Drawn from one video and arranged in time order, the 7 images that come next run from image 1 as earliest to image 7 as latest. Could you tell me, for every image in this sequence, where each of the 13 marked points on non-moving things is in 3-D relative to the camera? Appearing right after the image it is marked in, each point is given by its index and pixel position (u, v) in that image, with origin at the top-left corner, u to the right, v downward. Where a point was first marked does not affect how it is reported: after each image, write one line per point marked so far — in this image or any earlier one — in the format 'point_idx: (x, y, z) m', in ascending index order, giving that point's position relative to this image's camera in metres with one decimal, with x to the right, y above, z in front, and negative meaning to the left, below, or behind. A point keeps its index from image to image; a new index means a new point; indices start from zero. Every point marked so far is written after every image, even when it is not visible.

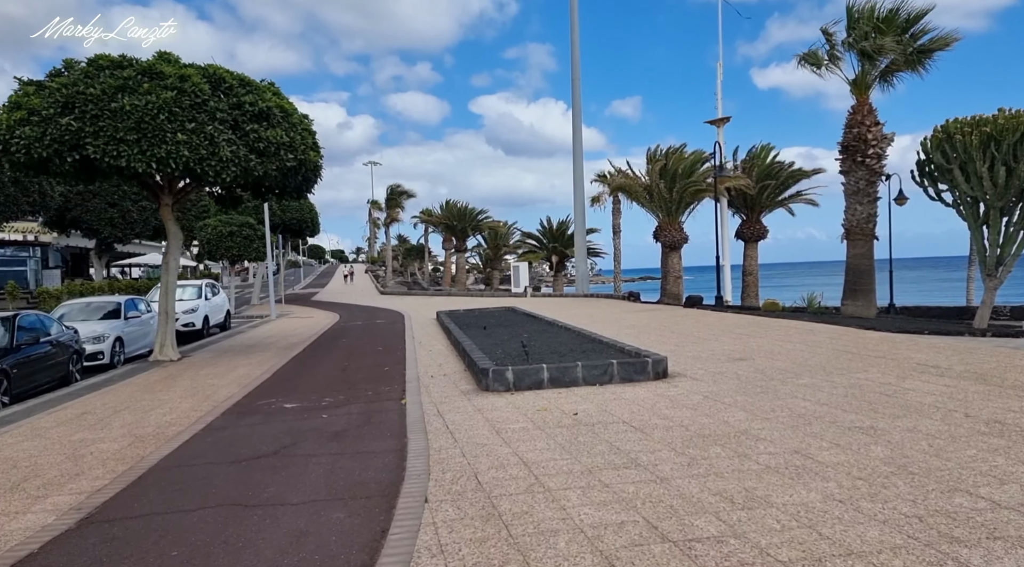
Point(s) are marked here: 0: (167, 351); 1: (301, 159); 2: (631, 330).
0: (-6.9, -1.3, +13.8) m
1: (-4.2, +2.5, +14.0) m
2: (+2.6, -1.0, +15.4) m
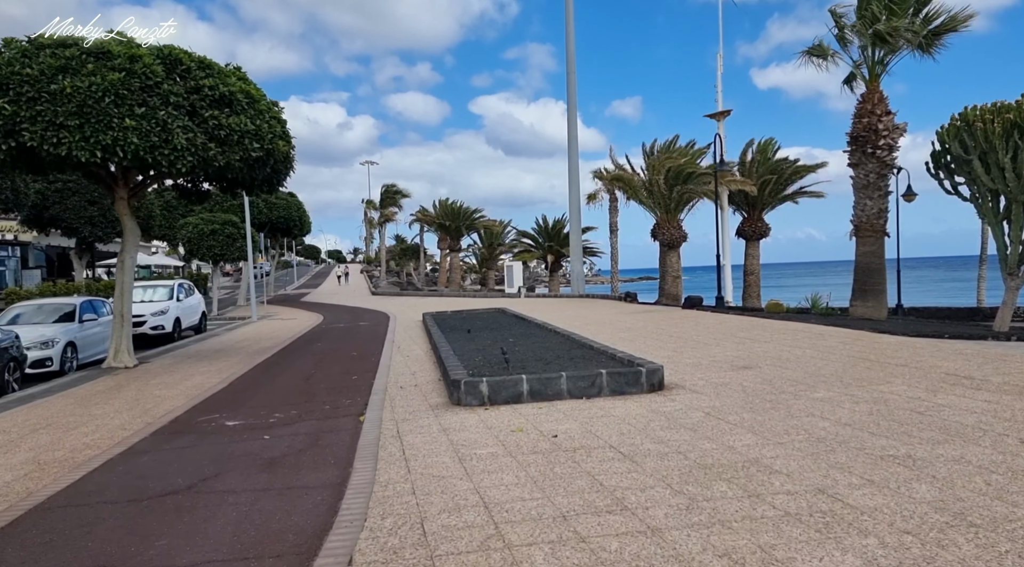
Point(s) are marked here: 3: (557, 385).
0: (-7.2, -1.3, +12.7) m
1: (-4.5, +2.5, +12.9) m
2: (+2.3, -1.0, +14.3) m
3: (+0.5, -1.1, +7.9) m
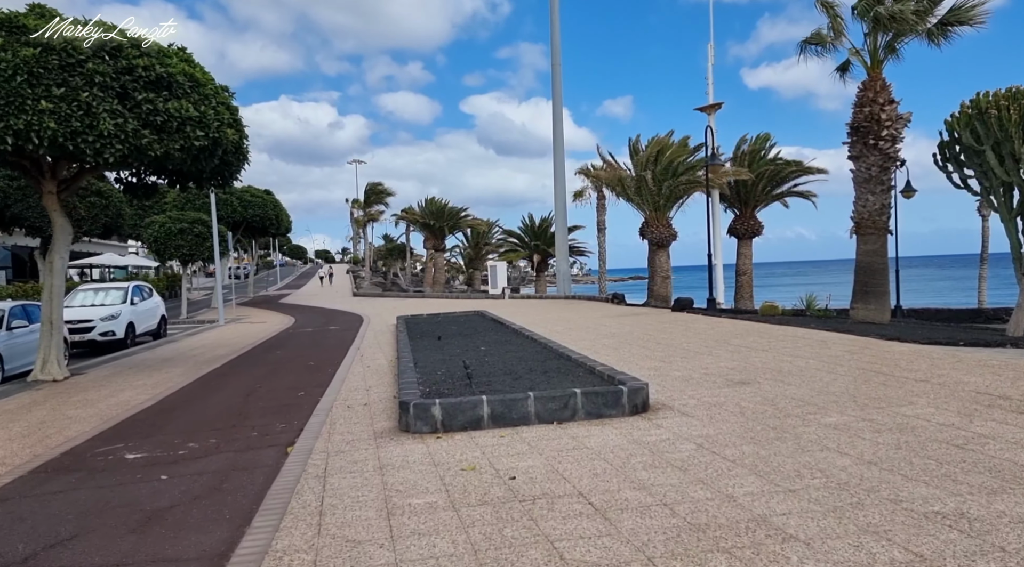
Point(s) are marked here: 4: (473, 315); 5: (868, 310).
0: (-7.6, -1.4, +11.5) m
1: (-5.0, +2.5, +11.7) m
2: (+1.8, -1.1, +13.2) m
3: (+0.1, -1.2, +6.7) m
4: (-1.1, -0.9, +19.2) m
5: (+7.9, -0.6, +15.4) m
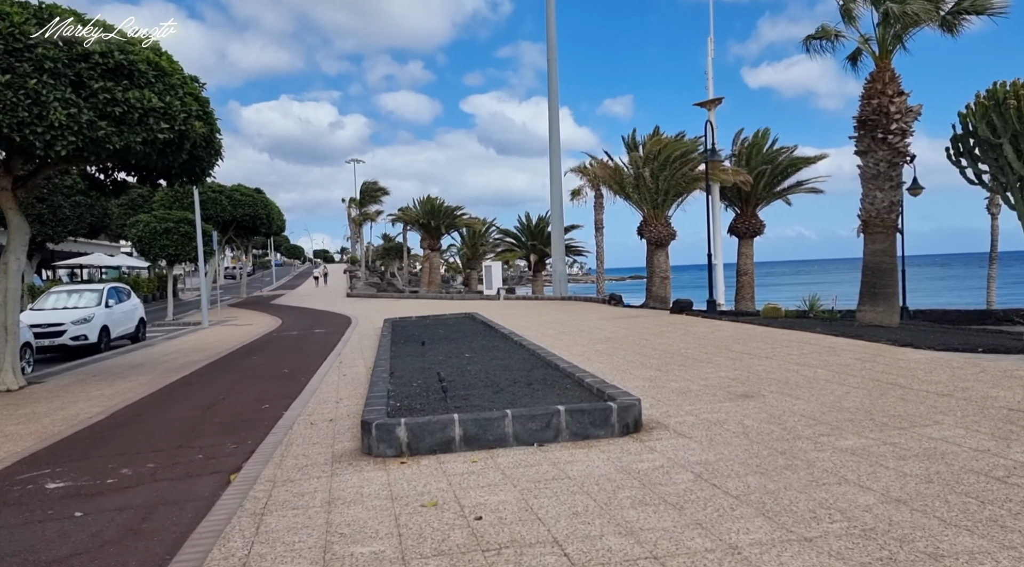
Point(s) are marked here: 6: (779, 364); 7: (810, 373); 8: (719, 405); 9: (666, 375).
0: (-7.8, -1.4, +10.7) m
1: (-5.2, +2.4, +11.0) m
2: (+1.6, -1.1, +12.4) m
3: (-0.1, -1.2, +5.9) m
4: (-1.3, -0.9, +18.5) m
5: (+7.7, -0.6, +14.7) m
6: (+3.5, -1.1, +9.3) m
7: (+3.6, -1.1, +8.5) m
8: (+2.1, -1.2, +7.1) m
9: (+2.0, -1.2, +9.1) m
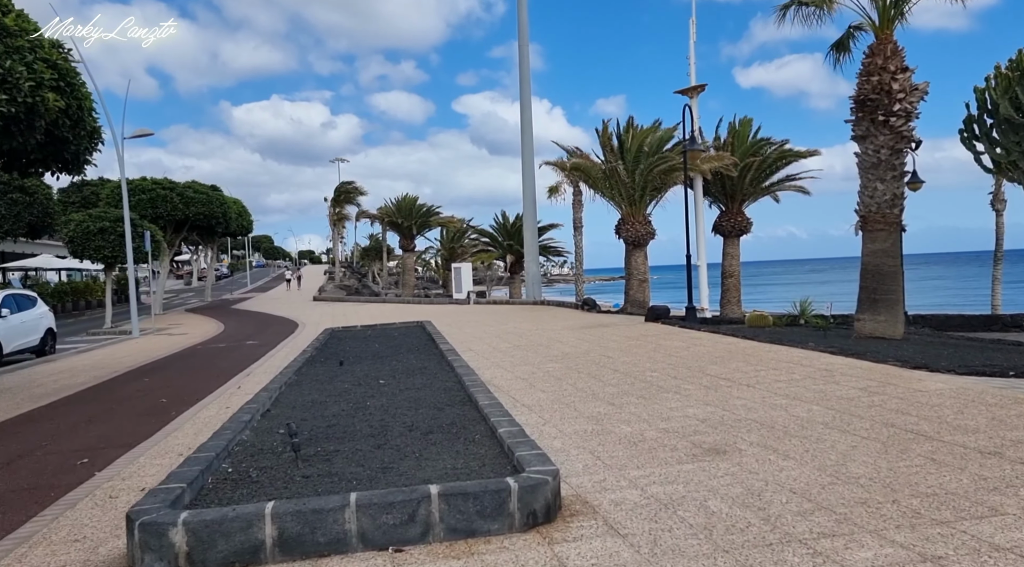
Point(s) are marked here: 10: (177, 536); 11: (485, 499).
0: (-8.8, -1.6, +8.6) m
1: (-6.2, +2.3, +8.9) m
2: (+0.7, -1.2, +10.4) m
3: (-1.0, -1.4, +3.9) m
4: (-2.4, -1.0, +16.4) m
5: (+6.7, -0.7, +12.8) m
6: (+2.6, -1.2, +7.3) m
7: (+2.7, -1.2, +6.5) m
8: (+1.2, -1.4, +5.1) m
9: (+1.1, -1.3, +7.1) m
10: (-1.8, -1.4, +3.8) m
11: (-0.2, -1.3, +4.1) m
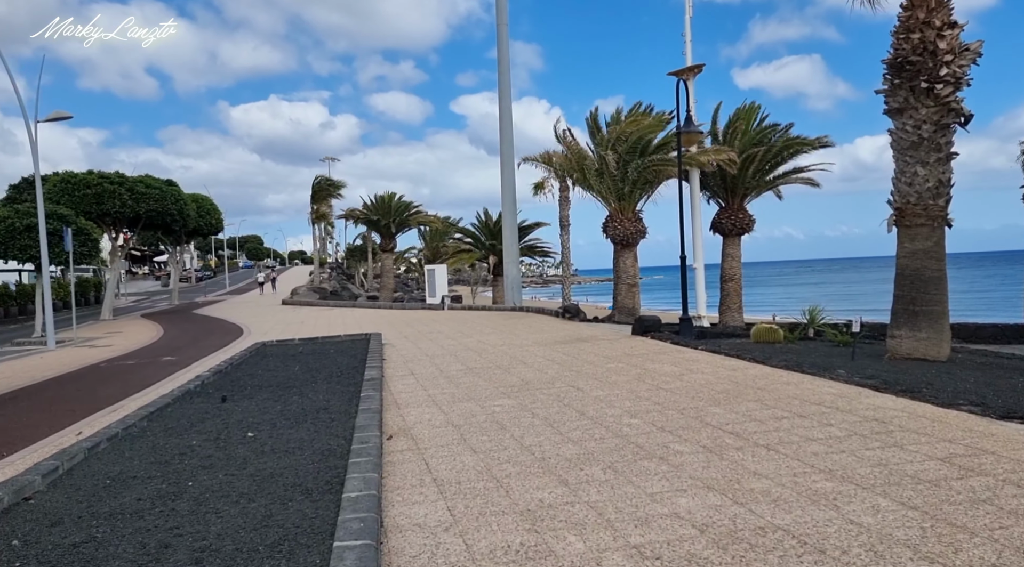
0: (-9.5, -1.7, +6.0) m
1: (-6.9, +2.2, +6.3) m
2: (-0.1, -1.3, +7.9) m
3: (-1.7, -1.5, +1.4) m
4: (-3.1, -1.2, +13.9) m
5: (+6.0, -0.8, +10.2) m
6: (+1.9, -1.3, +4.7) m
7: (+2.0, -1.3, +4.0) m
8: (+0.5, -1.5, +2.6) m
9: (+0.4, -1.4, +4.5) m
10: (-2.5, -1.5, +1.2) m
11: (-0.8, -1.4, +1.5) m
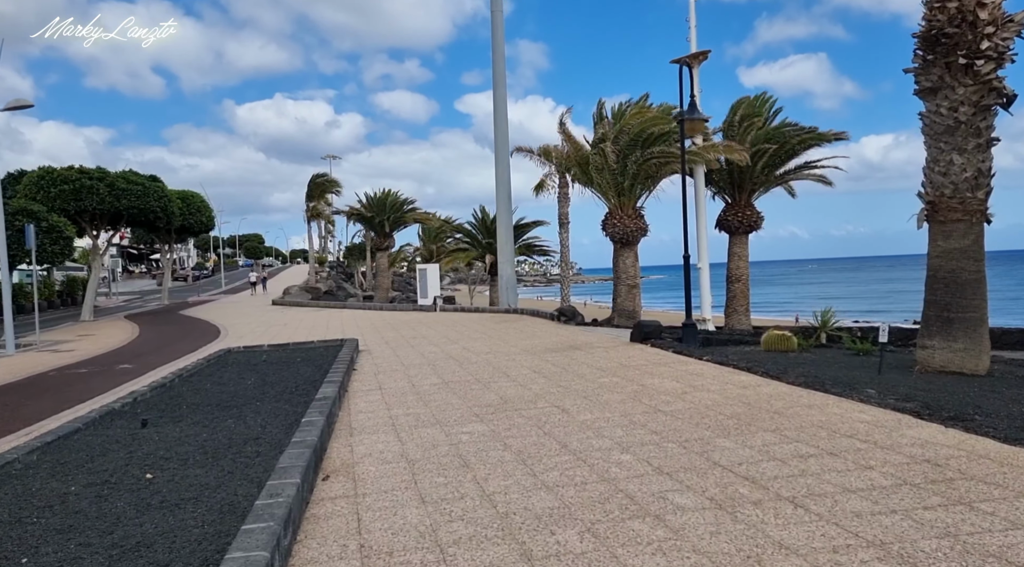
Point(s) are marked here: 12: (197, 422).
0: (-9.8, -1.7, +4.9) m
1: (-7.2, +2.1, +5.1) m
2: (-0.3, -1.4, +6.7) m
3: (-2.0, -1.5, +0.2) m
4: (-3.3, -1.2, +12.7) m
5: (+5.7, -0.9, +9.0) m
6: (+1.6, -1.3, +3.5) m
7: (+1.7, -1.4, +2.7) m
8: (+0.2, -1.5, +1.4) m
9: (+0.1, -1.5, +3.3) m
10: (-2.8, -1.5, 0.0) m
11: (-1.2, -1.4, +0.3) m
12: (-3.1, -1.4, +6.9) m
